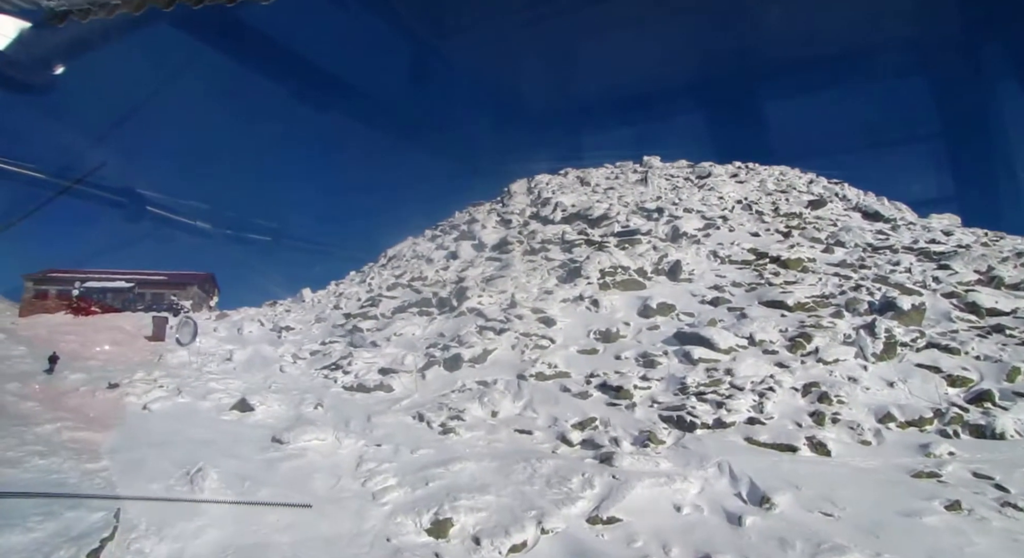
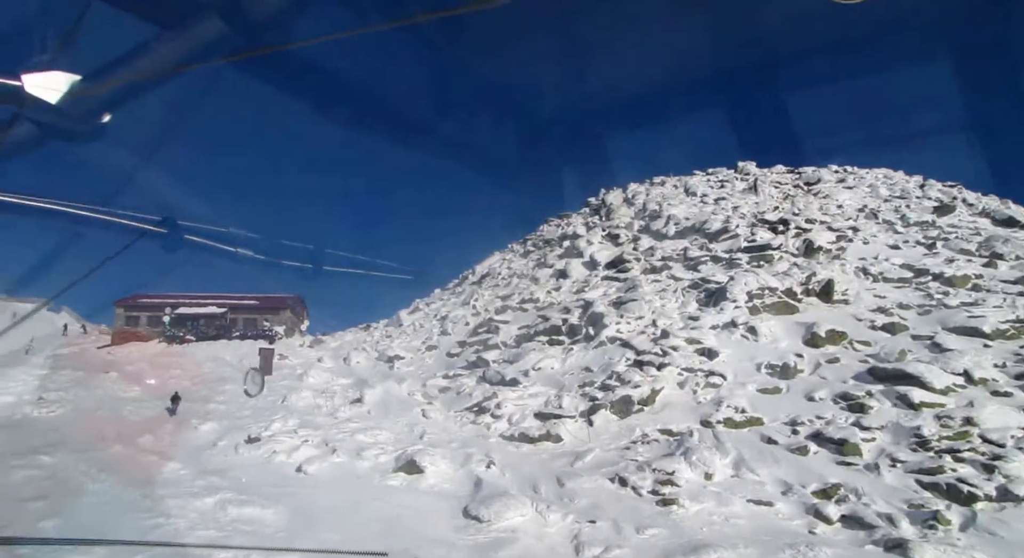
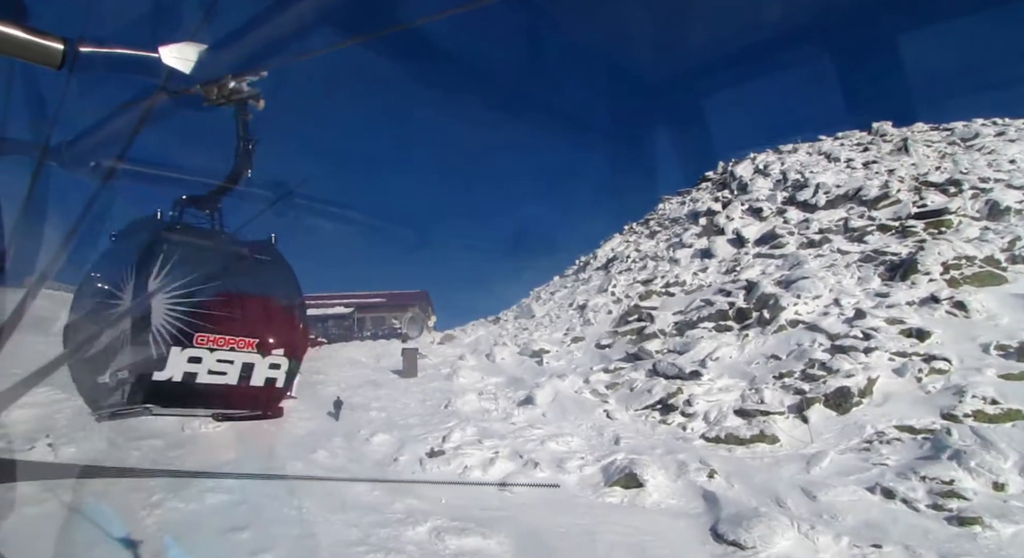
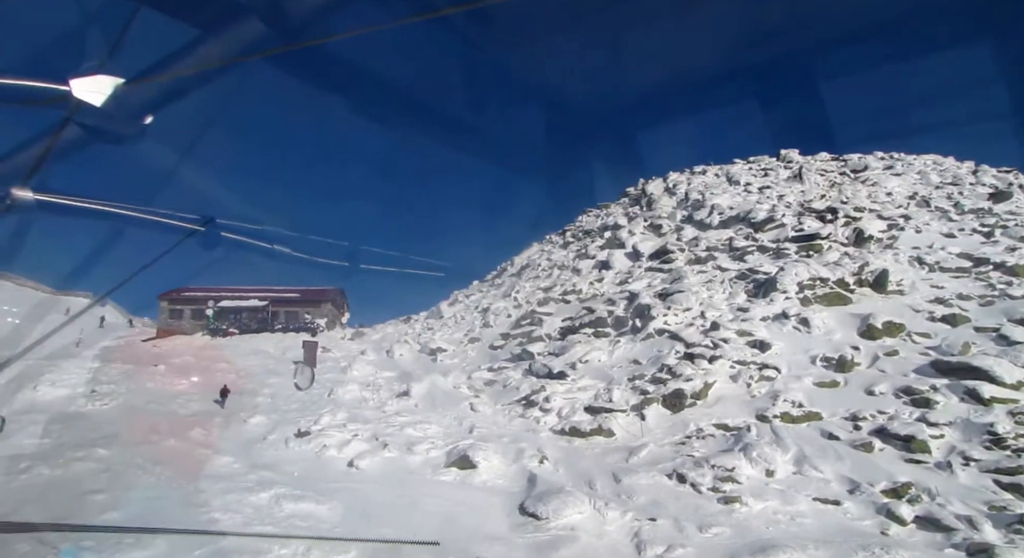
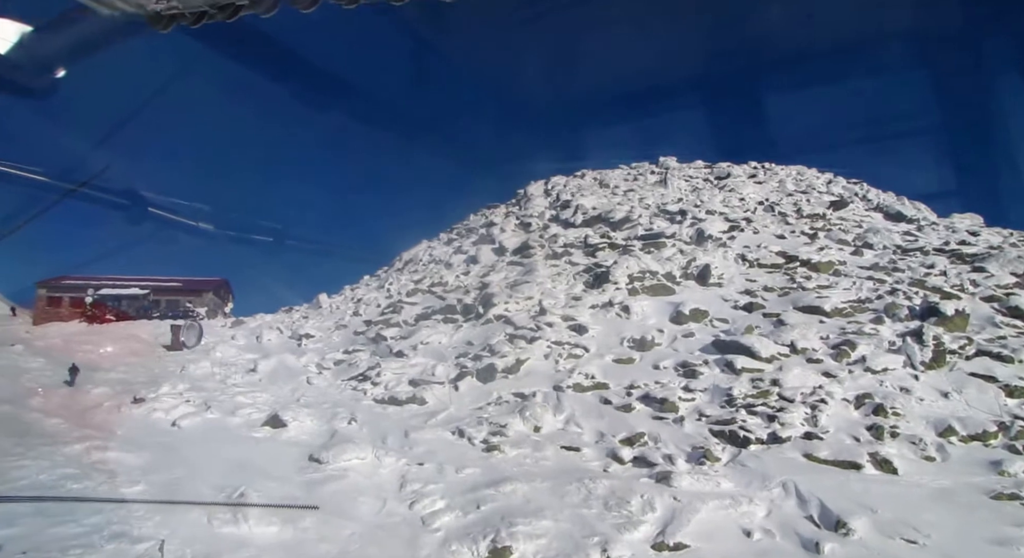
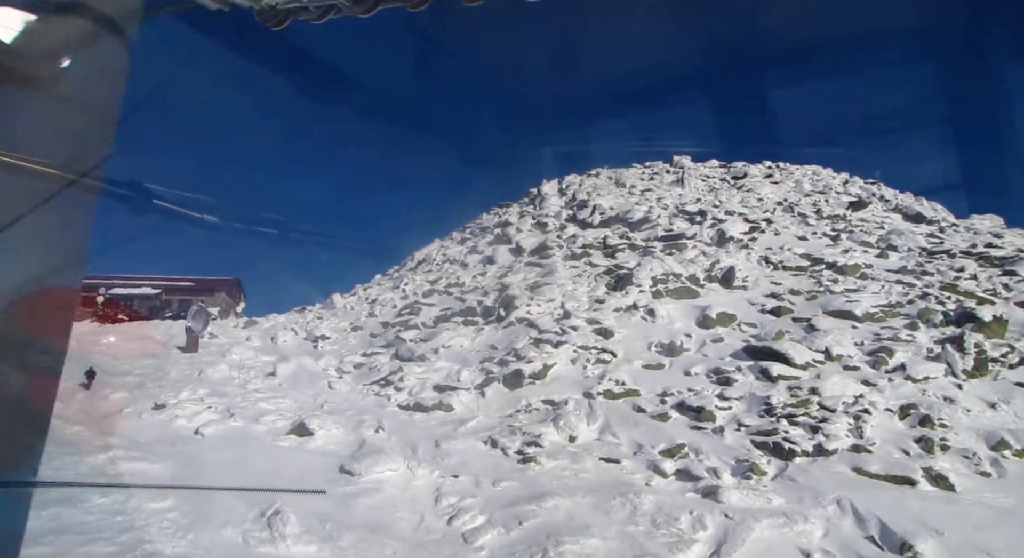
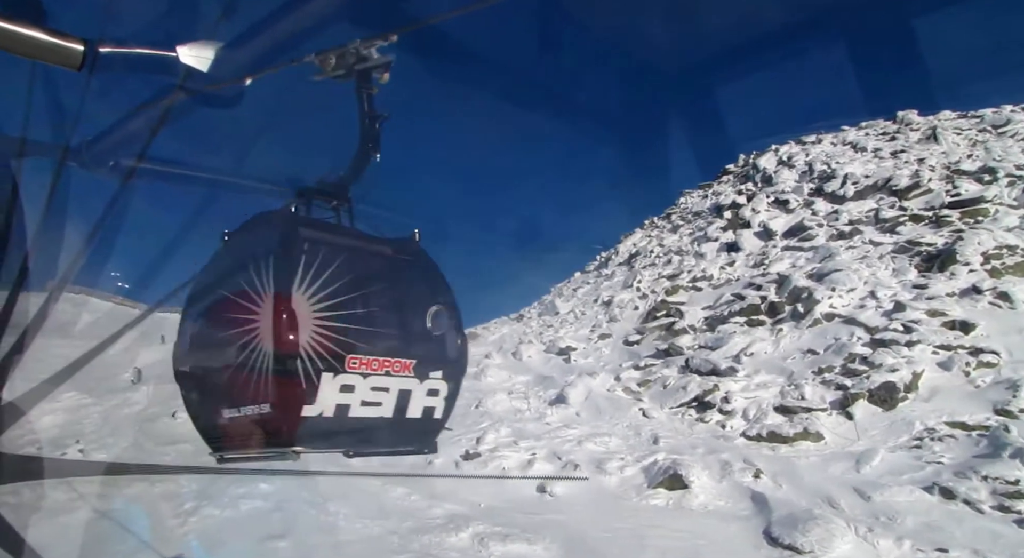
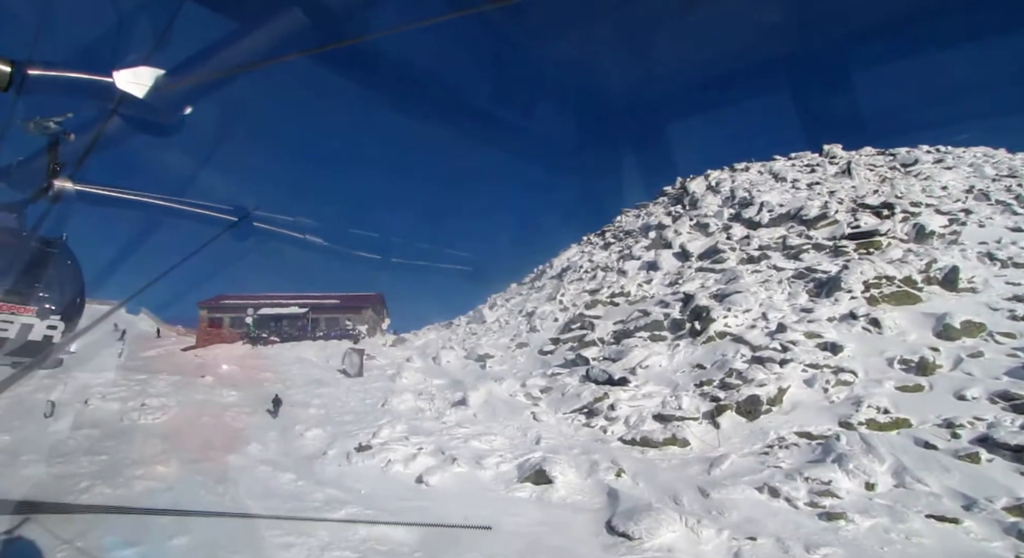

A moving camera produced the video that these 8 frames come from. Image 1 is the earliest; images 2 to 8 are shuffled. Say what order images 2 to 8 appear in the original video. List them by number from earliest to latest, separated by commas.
5, 6, 2, 4, 8, 3, 7
